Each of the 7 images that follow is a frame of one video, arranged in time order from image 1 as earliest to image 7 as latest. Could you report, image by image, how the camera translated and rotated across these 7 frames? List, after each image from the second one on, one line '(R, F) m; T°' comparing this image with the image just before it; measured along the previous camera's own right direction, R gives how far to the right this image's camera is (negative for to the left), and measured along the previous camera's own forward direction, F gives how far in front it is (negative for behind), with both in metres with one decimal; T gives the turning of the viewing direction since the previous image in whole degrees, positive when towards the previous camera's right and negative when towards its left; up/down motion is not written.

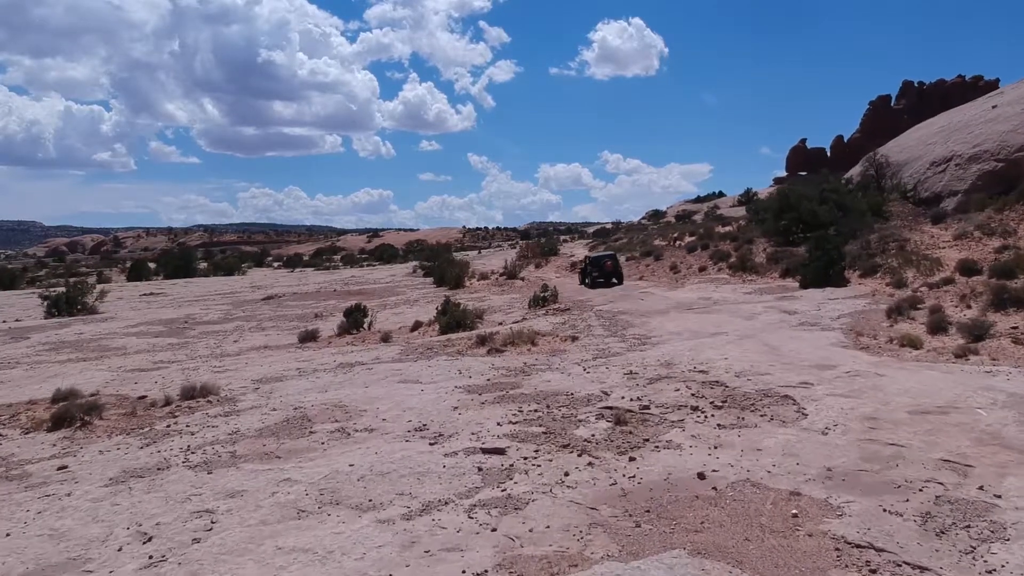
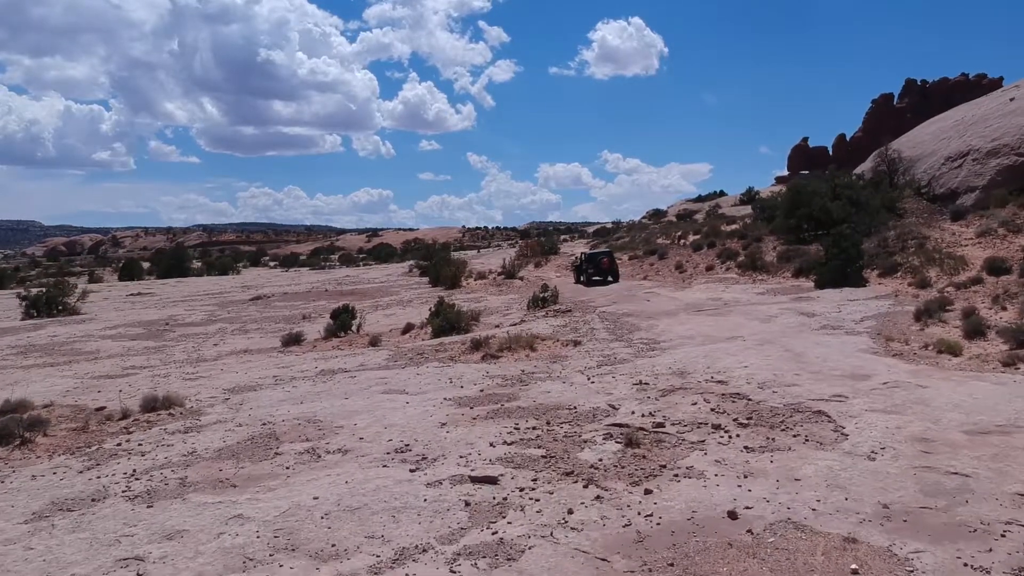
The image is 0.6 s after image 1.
(0.0, +1.6) m; 0°
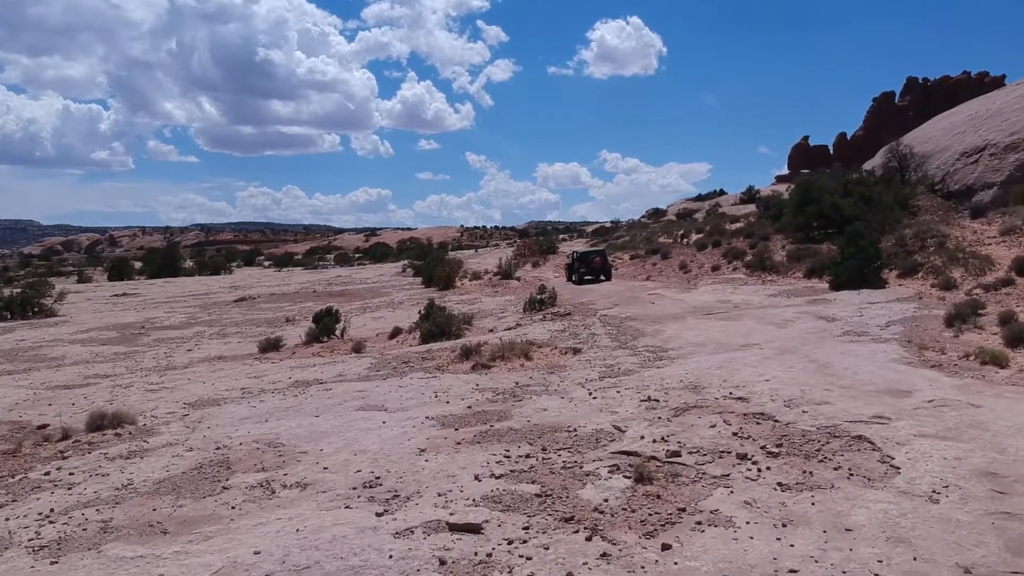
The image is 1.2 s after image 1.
(+0.1, +1.6) m; 0°
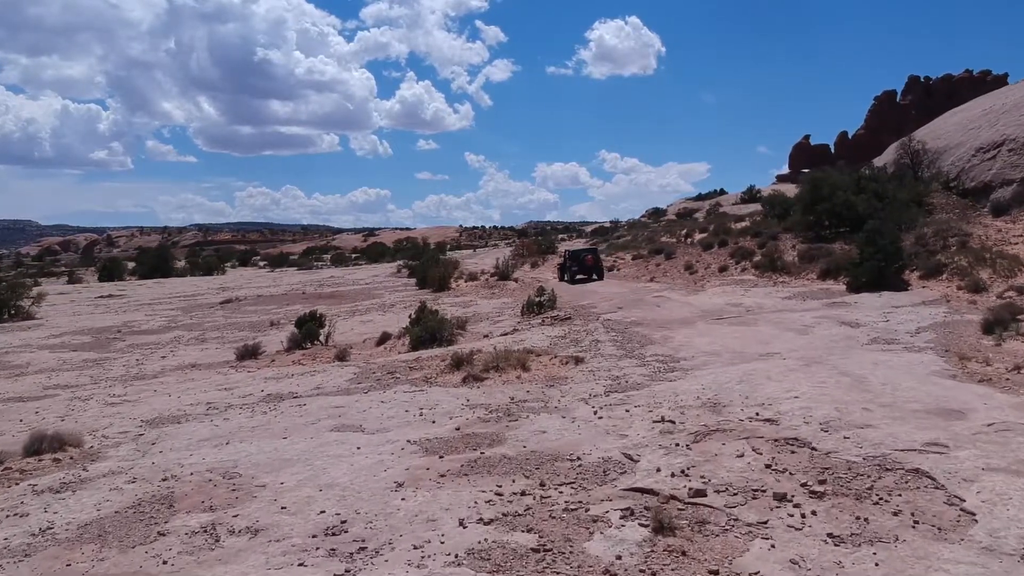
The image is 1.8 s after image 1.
(0.0, +1.5) m; 0°
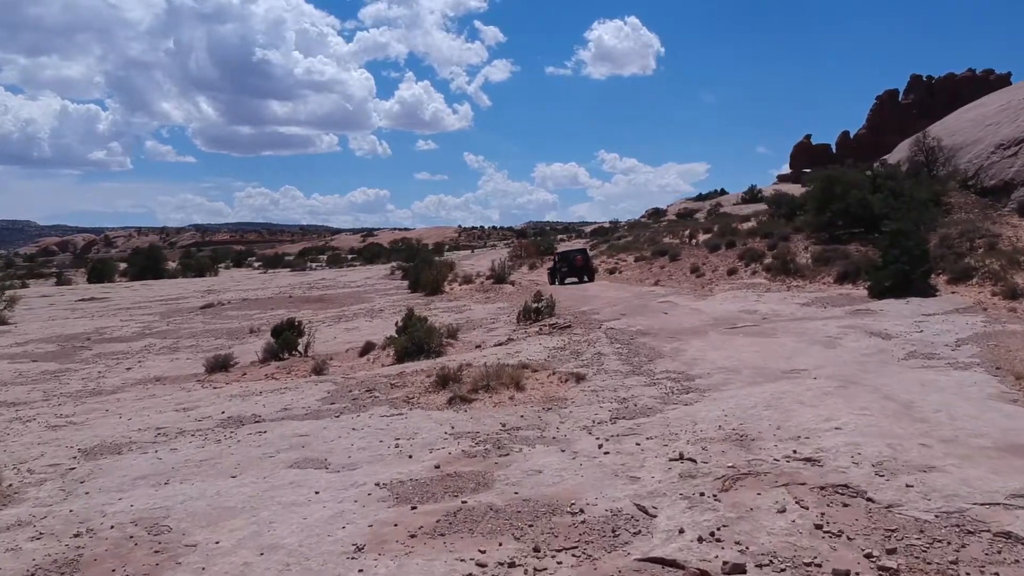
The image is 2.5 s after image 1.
(+0.1, +1.7) m; 0°
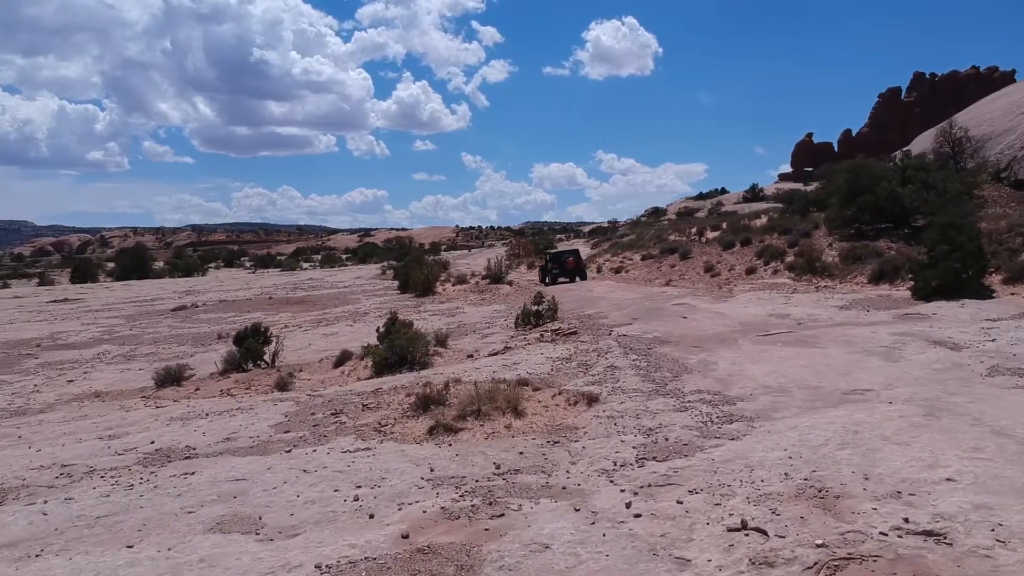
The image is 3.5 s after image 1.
(0.0, +2.5) m; 0°
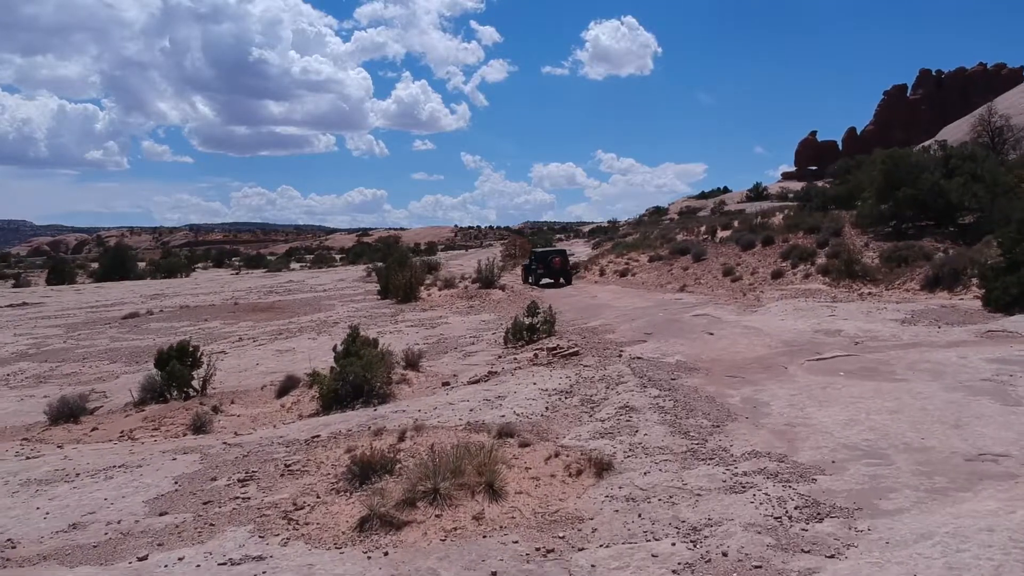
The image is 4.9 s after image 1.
(+0.1, +3.3) m; 0°
